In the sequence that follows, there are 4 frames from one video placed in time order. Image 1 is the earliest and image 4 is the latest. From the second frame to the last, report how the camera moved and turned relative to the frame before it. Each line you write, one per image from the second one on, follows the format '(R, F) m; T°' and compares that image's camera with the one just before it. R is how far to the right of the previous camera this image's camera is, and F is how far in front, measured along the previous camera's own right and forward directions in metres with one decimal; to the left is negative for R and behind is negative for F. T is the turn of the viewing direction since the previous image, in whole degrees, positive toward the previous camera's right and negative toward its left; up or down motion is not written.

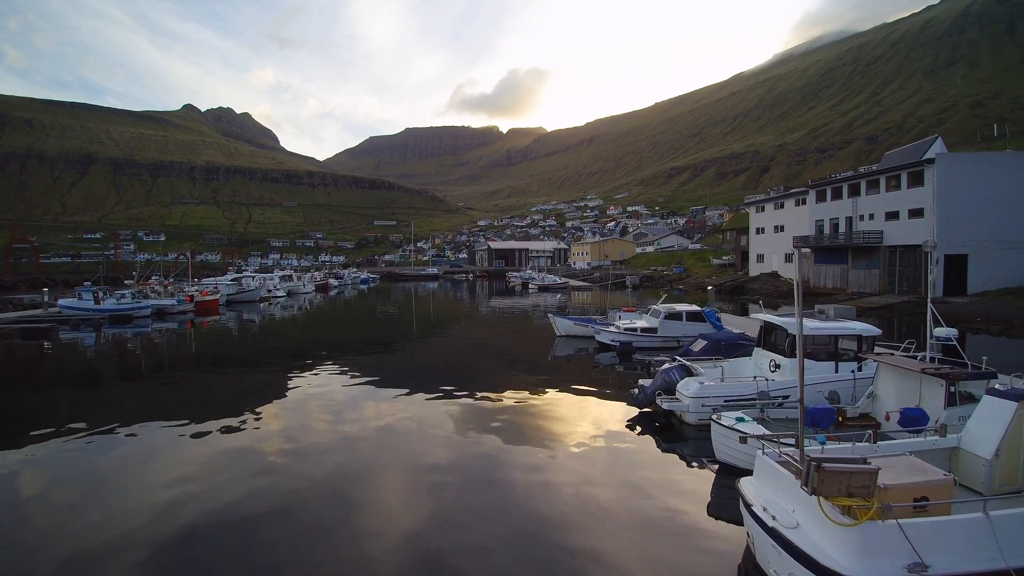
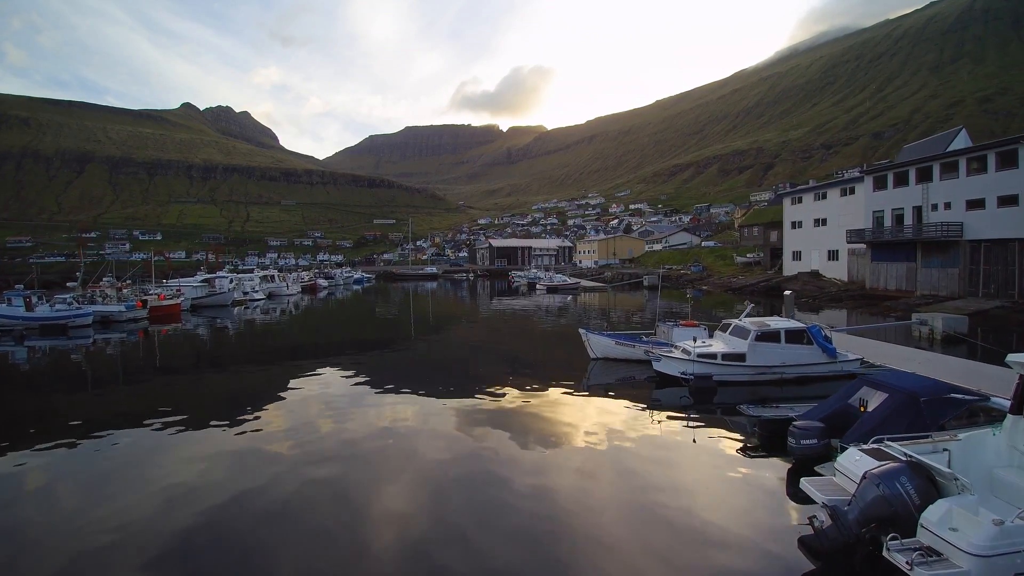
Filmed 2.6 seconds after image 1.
(-0.1, +1.1) m; 0°
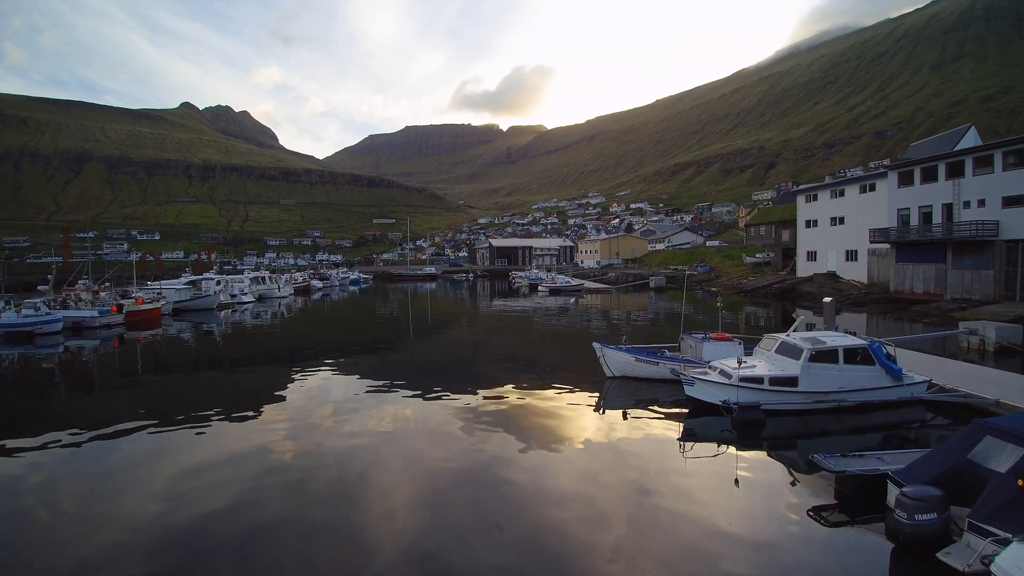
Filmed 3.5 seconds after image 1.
(0.0, +0.4) m; 0°
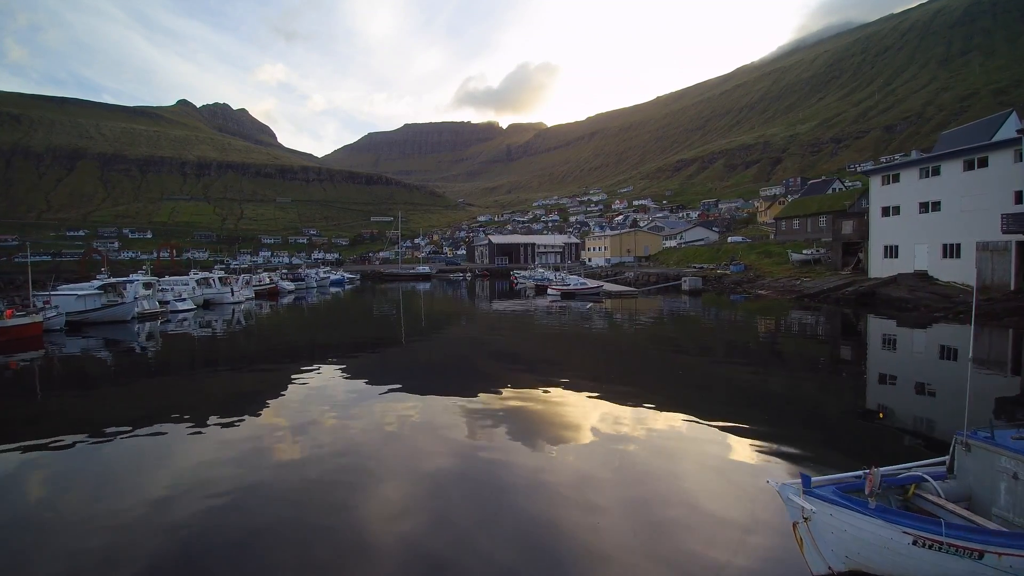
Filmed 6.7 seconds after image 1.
(-0.1, +1.7) m; 0°
